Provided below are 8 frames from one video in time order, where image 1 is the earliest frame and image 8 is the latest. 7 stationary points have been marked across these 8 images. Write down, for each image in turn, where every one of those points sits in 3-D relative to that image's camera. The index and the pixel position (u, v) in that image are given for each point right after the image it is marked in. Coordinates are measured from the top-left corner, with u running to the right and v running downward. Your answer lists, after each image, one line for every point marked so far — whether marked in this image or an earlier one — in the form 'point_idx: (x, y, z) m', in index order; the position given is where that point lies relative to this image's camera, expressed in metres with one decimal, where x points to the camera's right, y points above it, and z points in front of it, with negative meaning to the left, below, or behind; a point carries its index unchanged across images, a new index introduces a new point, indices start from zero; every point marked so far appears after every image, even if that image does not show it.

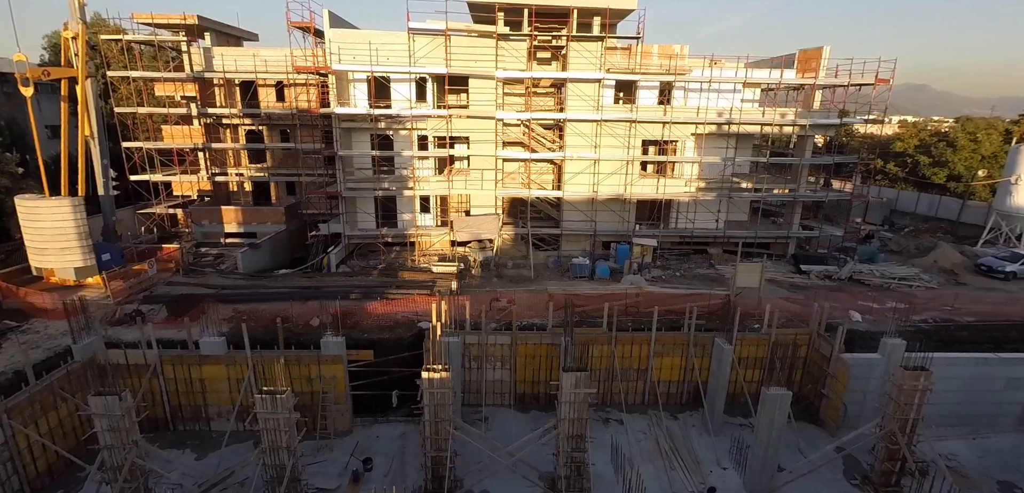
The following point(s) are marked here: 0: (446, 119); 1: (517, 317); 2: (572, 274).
0: (-3.0, +5.8, +19.8) m
1: (+0.2, -2.5, +15.1) m
2: (+2.7, -1.2, +19.6) m
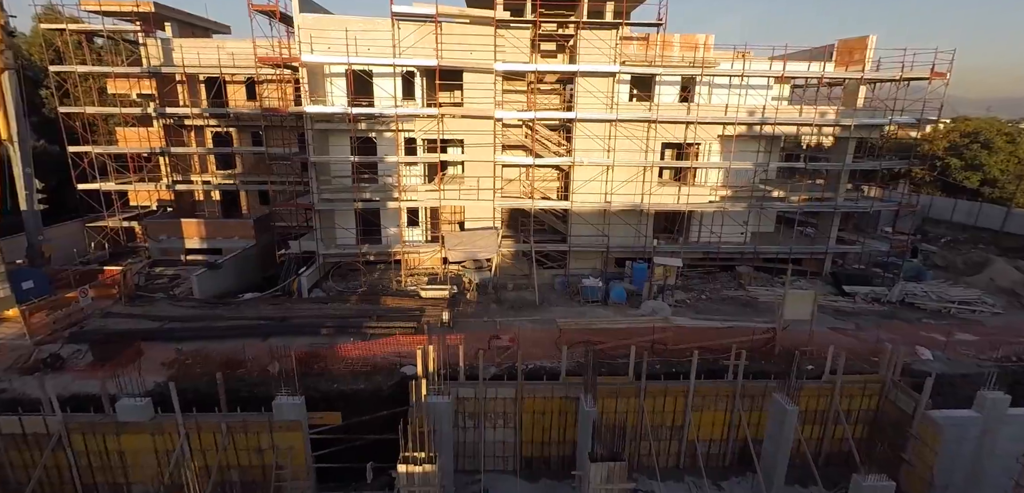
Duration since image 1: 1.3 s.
0: (-3.0, +5.0, +17.1) m
1: (+0.3, -3.3, +12.4) m
2: (+2.8, -2.0, +16.9) m
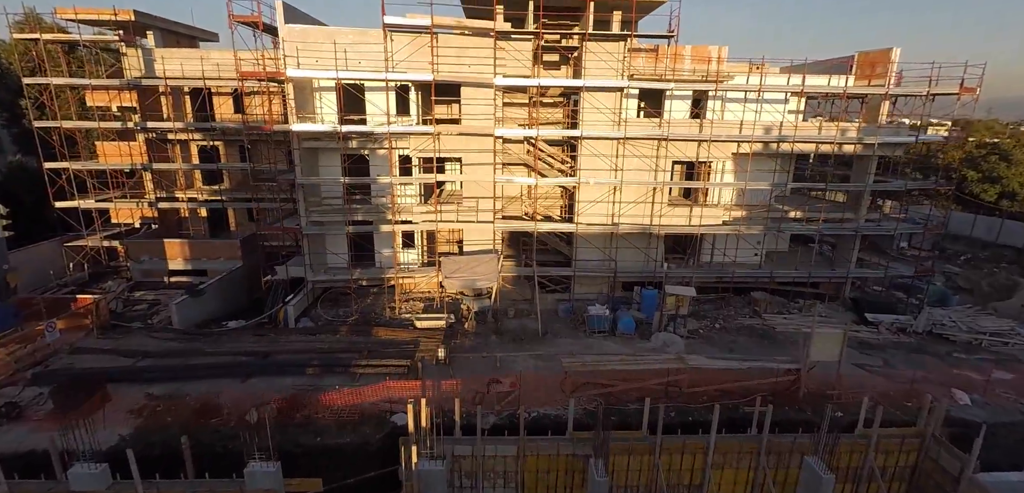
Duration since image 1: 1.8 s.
0: (-2.9, +4.0, +16.0) m
1: (+0.3, -4.2, +11.3) m
2: (+2.8, -3.0, +15.8) m
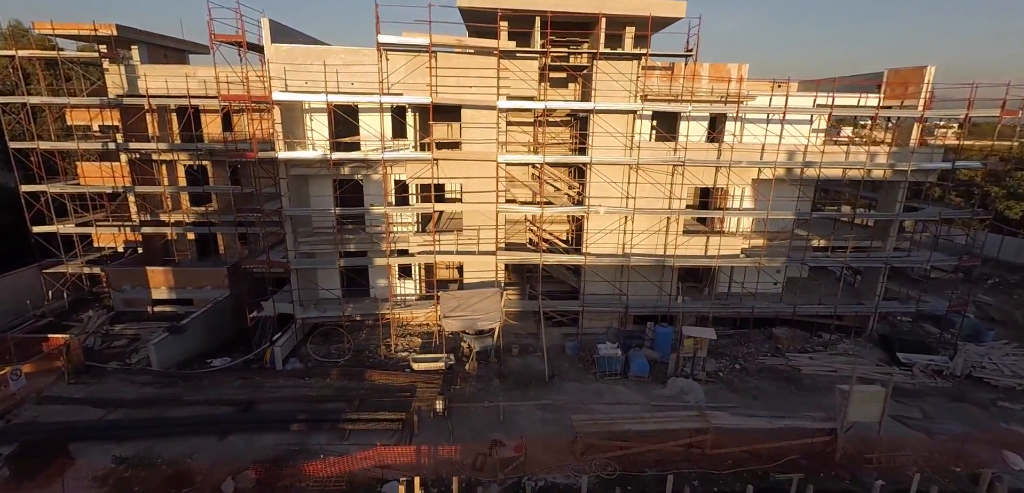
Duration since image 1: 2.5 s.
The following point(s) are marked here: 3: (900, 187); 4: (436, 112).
0: (-2.8, +2.8, +14.8) m
1: (+0.4, -5.4, +10.1) m
2: (+2.9, -4.2, +14.7) m
3: (+14.4, +2.2, +16.0) m
4: (-2.8, +5.0, +15.9) m
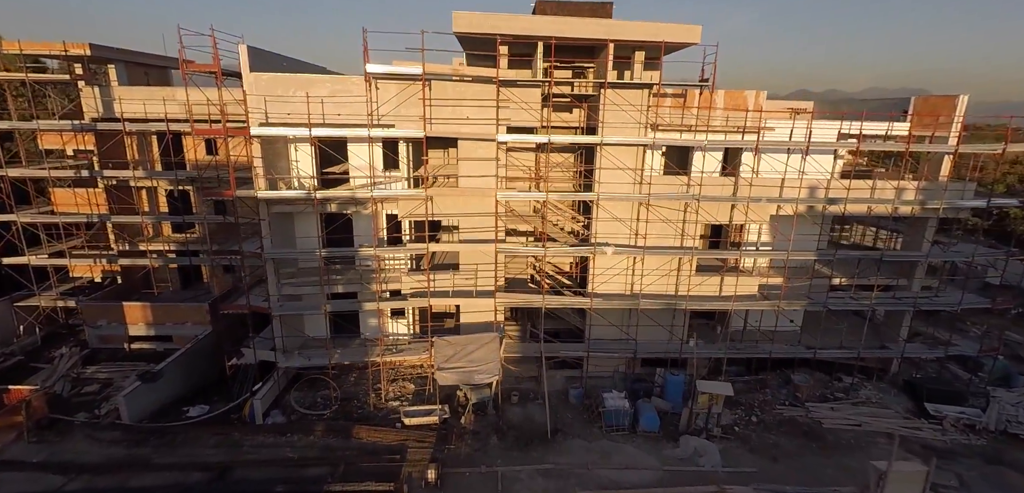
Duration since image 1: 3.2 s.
0: (-2.8, +1.4, +13.7) m
1: (+0.4, -6.9, +9.1) m
2: (+2.9, -5.6, +13.6) m
3: (+14.4, +0.8, +14.9) m
4: (-2.8, +3.6, +14.8) m
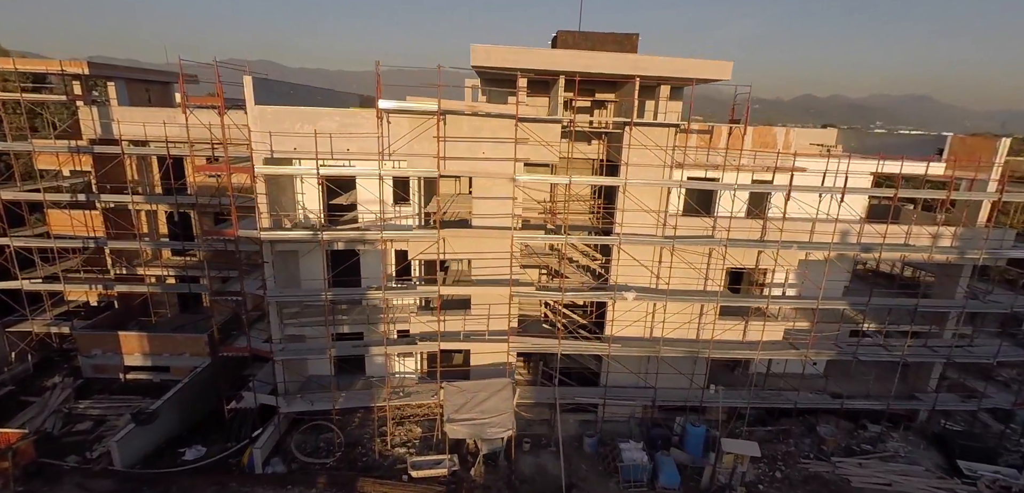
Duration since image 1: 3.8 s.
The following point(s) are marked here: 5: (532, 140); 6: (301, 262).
0: (-2.3, +0.1, +13.0) m
1: (+0.7, -8.2, +8.4) m
2: (+3.3, -7.0, +12.9) m
3: (+14.9, -0.8, +14.2) m
4: (-2.3, +2.3, +14.1) m
5: (+0.6, +3.3, +13.2) m
6: (-6.7, -0.5, +13.7) m
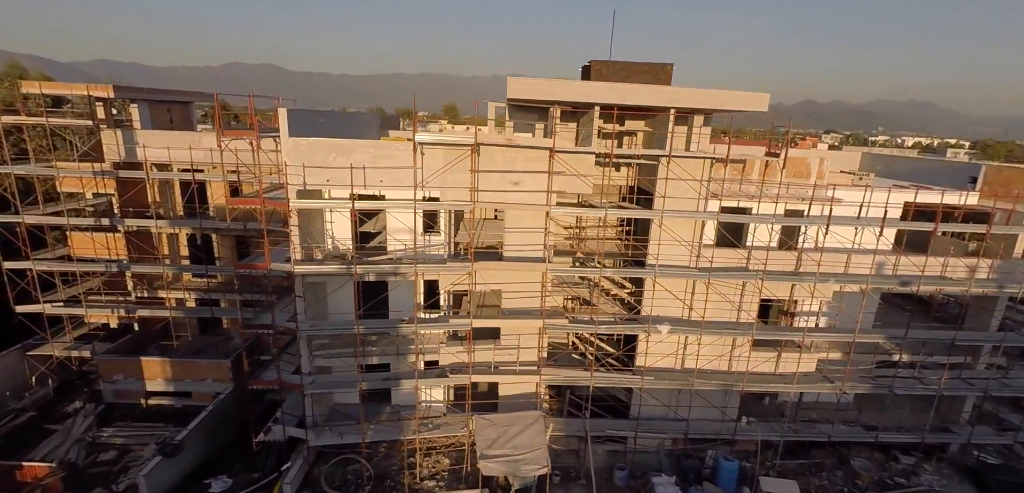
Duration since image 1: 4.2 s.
0: (-1.3, -0.8, +12.9) m
1: (+1.7, -9.2, +8.2) m
2: (+4.3, -8.0, +12.7) m
3: (+15.9, -1.9, +14.0) m
4: (-1.2, +1.3, +13.9) m
5: (+1.6, +2.3, +13.1) m
6: (-5.7, -1.4, +13.5) m
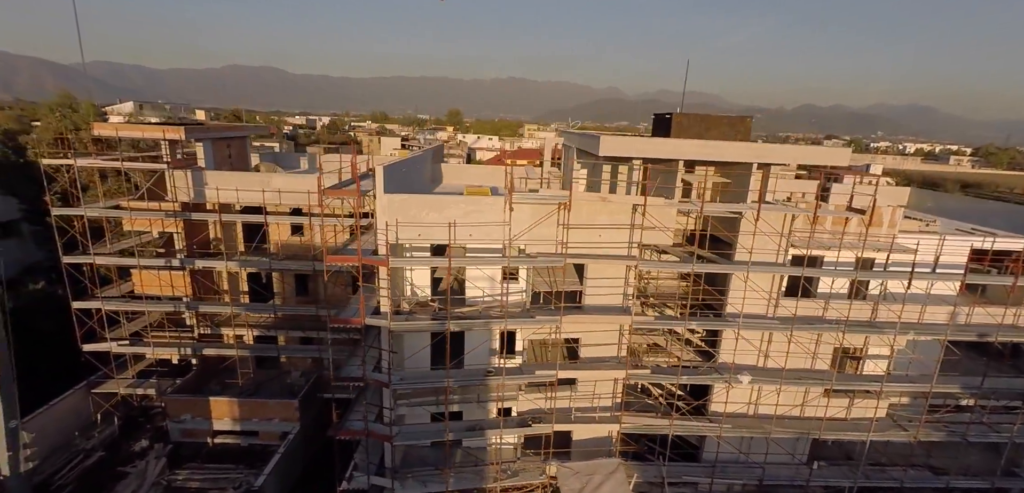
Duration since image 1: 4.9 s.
0: (+1.3, -2.4, +13.0) m
1: (+4.2, -10.7, +8.3) m
2: (+6.8, -9.6, +12.8) m
3: (+18.4, -3.5, +14.2) m
4: (+1.3, -0.2, +14.1) m
5: (+4.2, +0.7, +13.2) m
6: (-3.2, -3.0, +13.7) m
